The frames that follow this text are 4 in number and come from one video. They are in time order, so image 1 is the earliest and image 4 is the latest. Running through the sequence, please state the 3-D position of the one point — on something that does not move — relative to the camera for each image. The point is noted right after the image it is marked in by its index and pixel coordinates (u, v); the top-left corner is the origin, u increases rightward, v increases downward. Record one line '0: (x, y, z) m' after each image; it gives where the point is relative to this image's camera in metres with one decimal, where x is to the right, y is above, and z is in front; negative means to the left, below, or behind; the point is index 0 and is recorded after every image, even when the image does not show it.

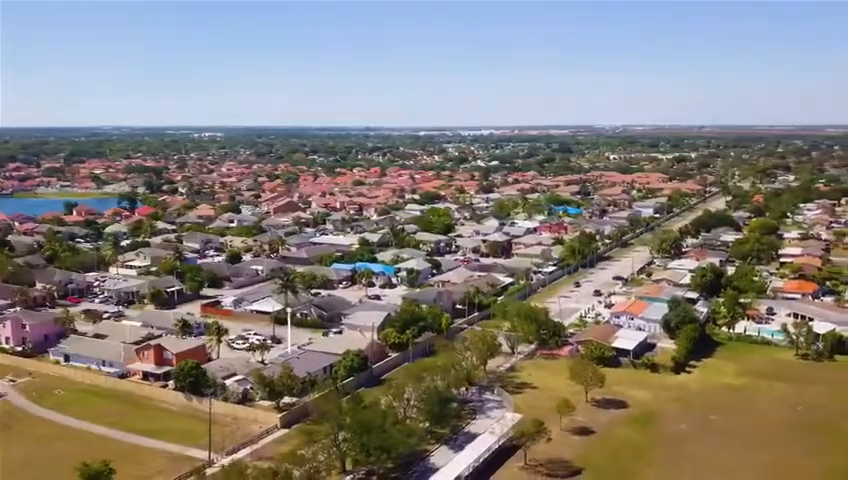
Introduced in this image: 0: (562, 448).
0: (+2.8, -4.3, +16.6) m
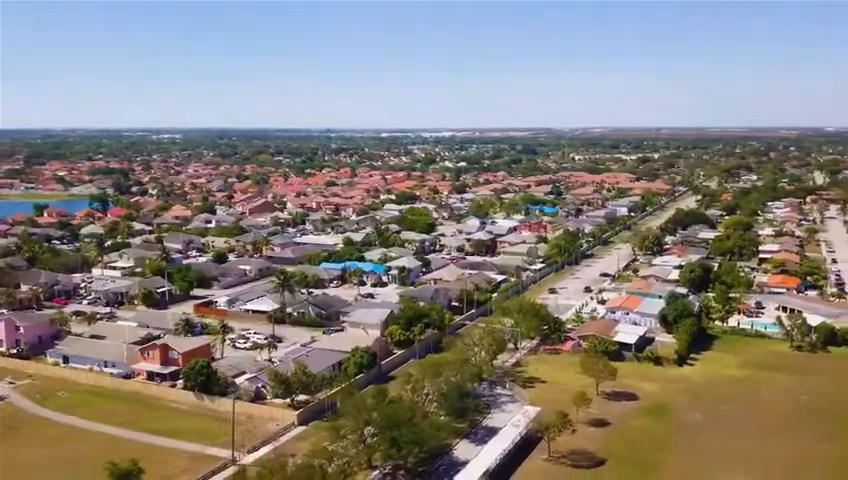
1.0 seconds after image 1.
0: (+3.3, -4.1, +16.7) m
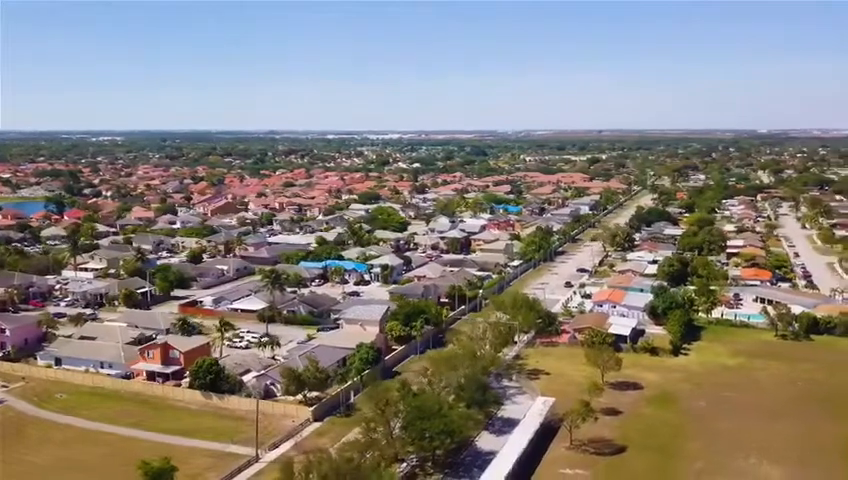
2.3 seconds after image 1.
0: (+3.7, -3.9, +17.0) m
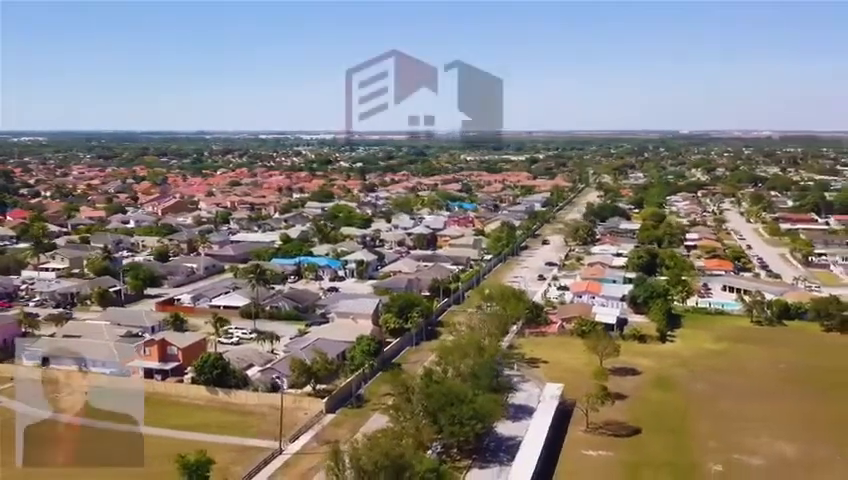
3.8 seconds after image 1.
0: (+4.0, -3.7, +17.4) m
